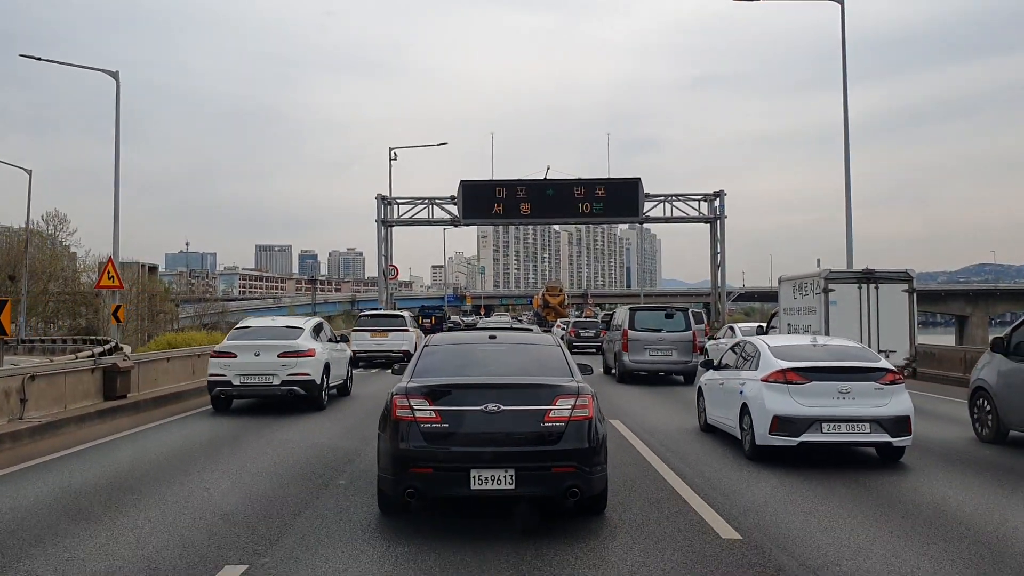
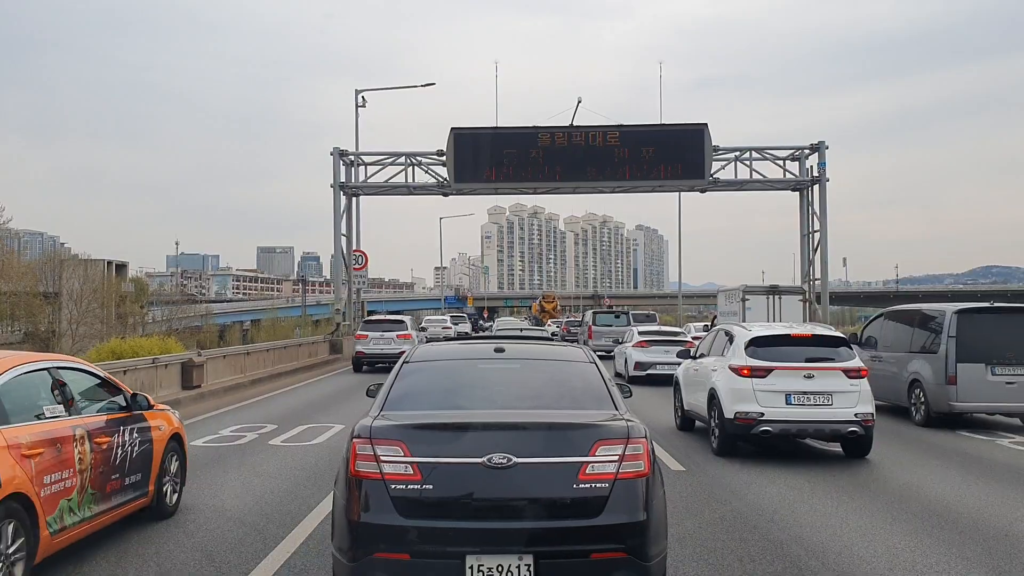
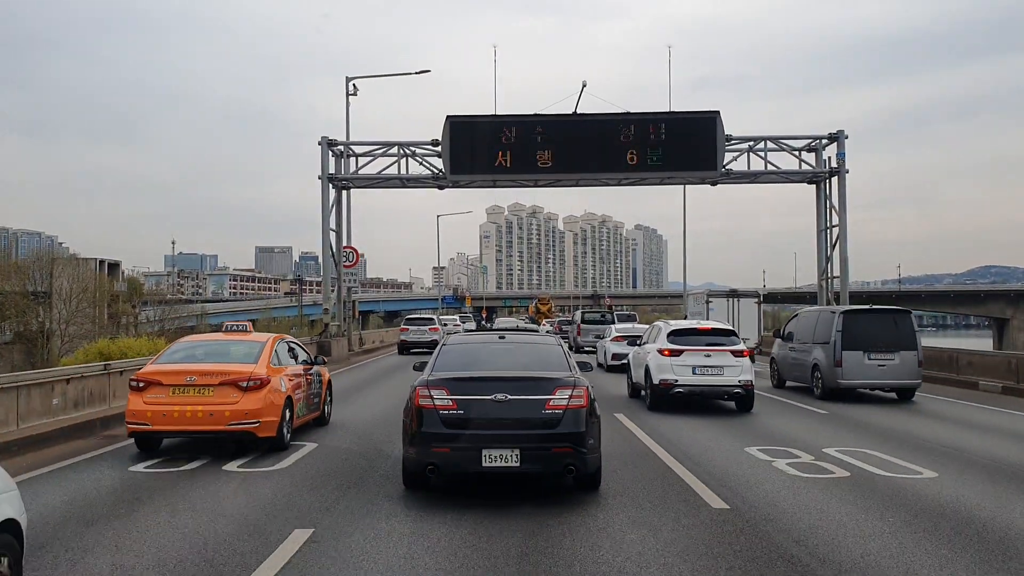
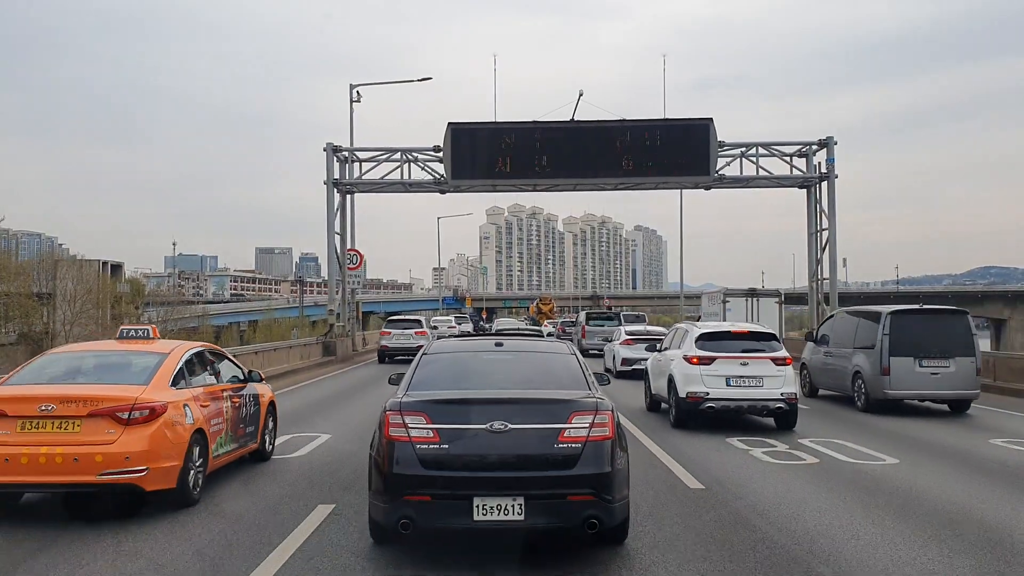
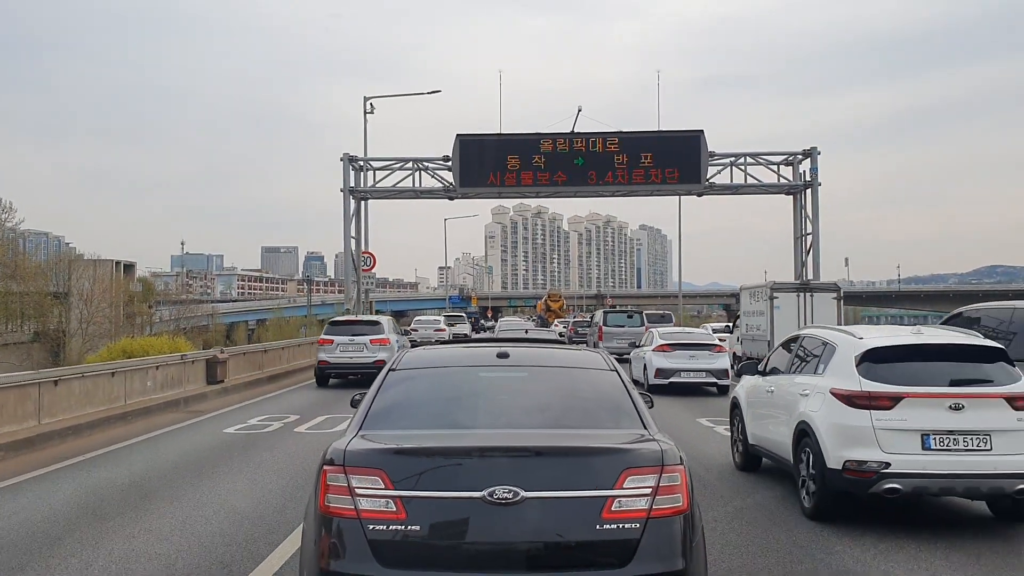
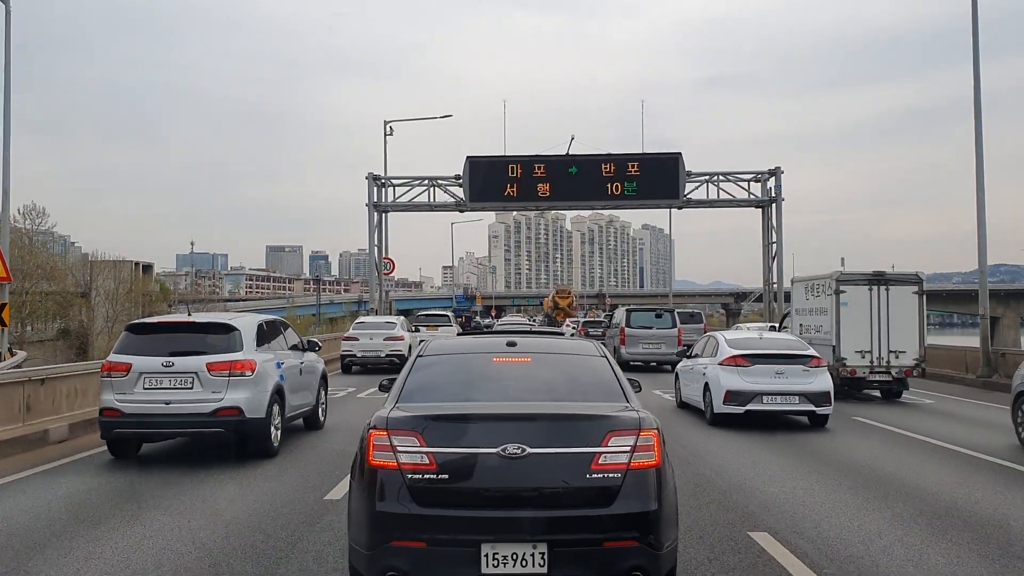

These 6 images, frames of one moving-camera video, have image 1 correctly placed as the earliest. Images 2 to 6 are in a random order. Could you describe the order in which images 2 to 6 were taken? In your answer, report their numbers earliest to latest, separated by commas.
6, 5, 2, 4, 3
